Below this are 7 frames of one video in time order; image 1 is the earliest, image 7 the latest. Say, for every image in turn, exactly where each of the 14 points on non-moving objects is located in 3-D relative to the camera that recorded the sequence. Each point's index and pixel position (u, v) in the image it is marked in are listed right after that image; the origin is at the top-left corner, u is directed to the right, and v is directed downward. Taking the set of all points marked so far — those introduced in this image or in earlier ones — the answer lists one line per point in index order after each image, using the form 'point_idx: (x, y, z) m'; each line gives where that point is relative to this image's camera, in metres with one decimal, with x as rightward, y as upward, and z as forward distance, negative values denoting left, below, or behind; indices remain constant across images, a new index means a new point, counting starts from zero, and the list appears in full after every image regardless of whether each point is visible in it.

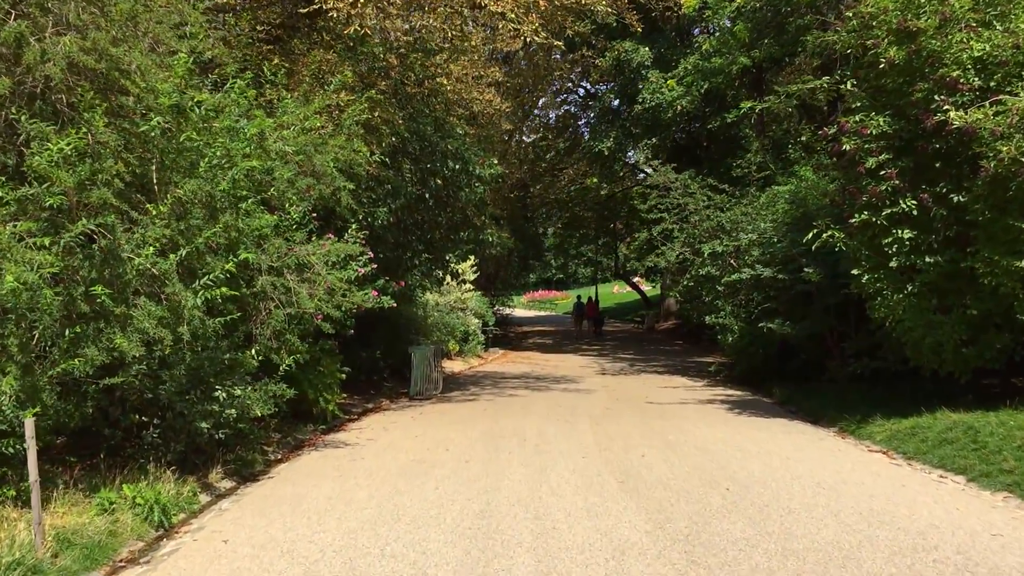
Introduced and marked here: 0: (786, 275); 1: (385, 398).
0: (+4.3, +0.2, +14.3) m
1: (-2.1, -1.8, +14.8) m
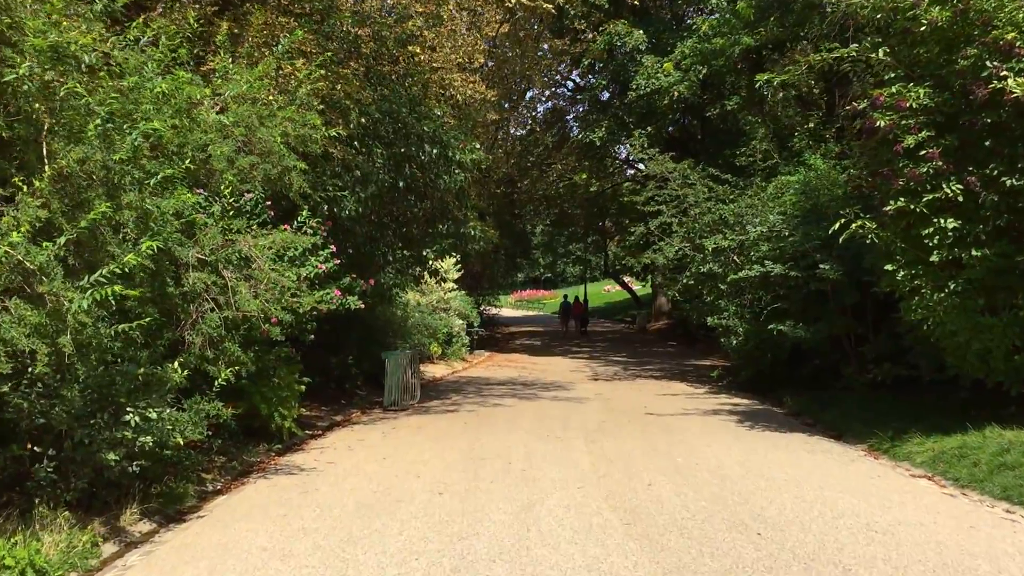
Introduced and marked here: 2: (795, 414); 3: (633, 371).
0: (+4.1, +0.2, +12.9) m
1: (-2.3, -1.8, +13.4) m
2: (+3.9, -1.7, +12.5) m
3: (+2.7, -1.8, +19.9) m
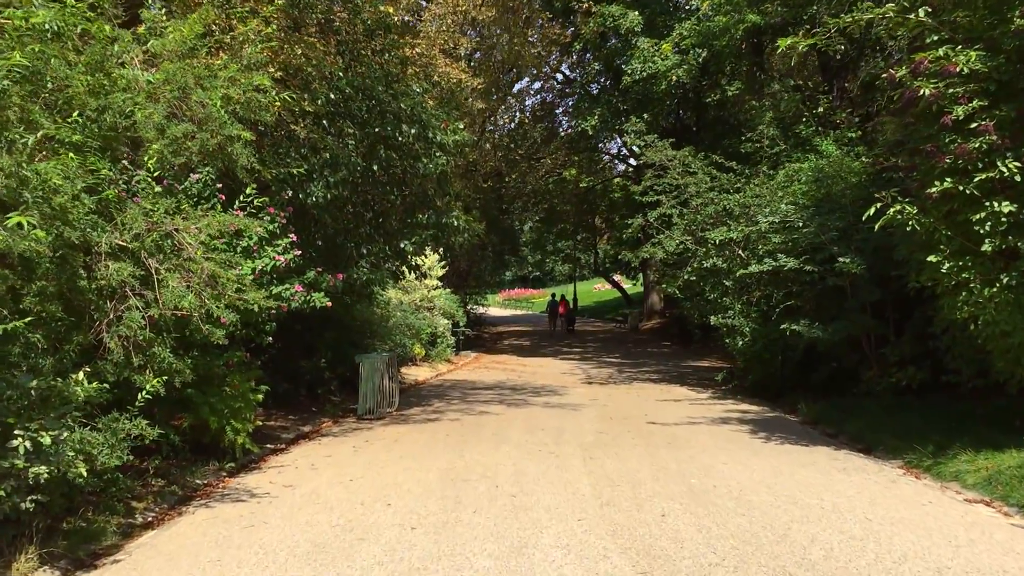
0: (+3.9, +0.3, +11.8) m
1: (-2.5, -1.7, +12.1) m
2: (+3.7, -1.7, +11.3) m
3: (+2.4, -1.8, +18.7) m
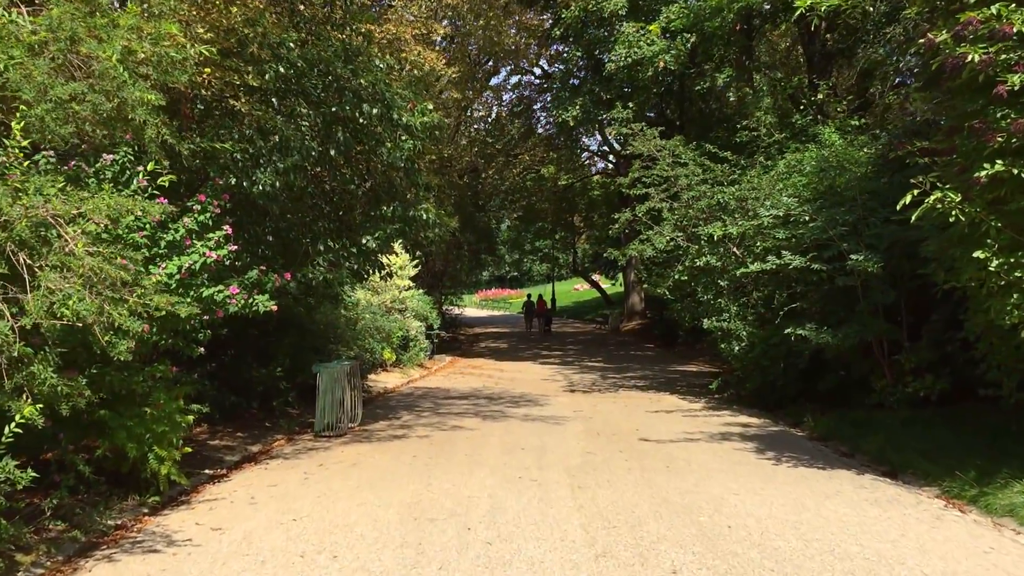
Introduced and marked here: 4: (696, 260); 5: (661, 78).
0: (+3.7, +0.3, +10.7) m
1: (-2.8, -1.8, +10.8) m
2: (+3.5, -1.7, +10.2) m
3: (+2.0, -1.8, +17.5) m
4: (+2.7, +0.4, +13.3) m
5: (+3.0, +4.3, +18.5) m
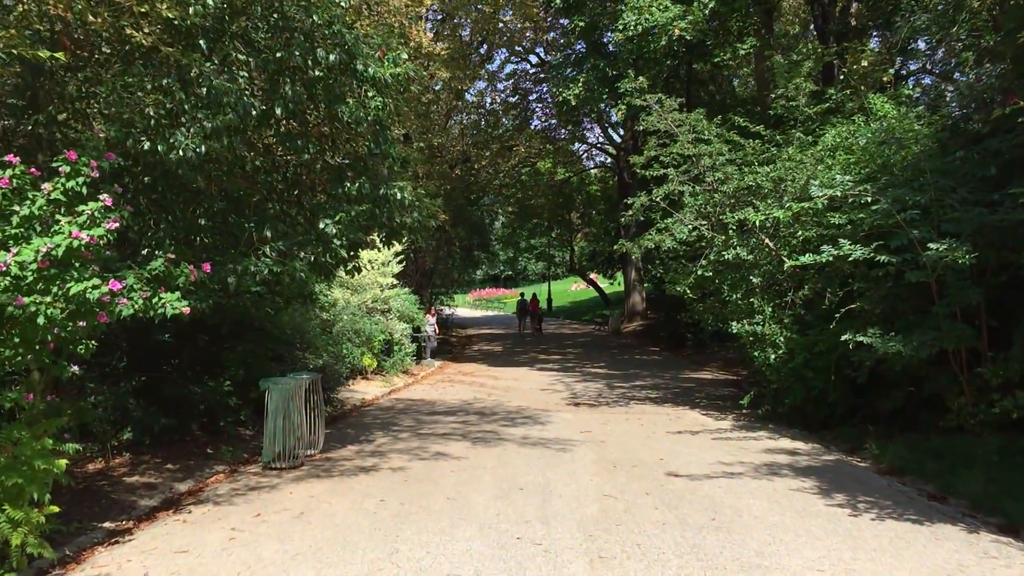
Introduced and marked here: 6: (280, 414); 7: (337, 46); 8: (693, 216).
0: (+3.6, +0.3, +8.7) m
1: (-2.8, -1.7, +8.8) m
2: (+3.4, -1.7, +8.2) m
3: (+1.9, -1.7, +15.5) m
4: (+2.7, +0.4, +11.3) m
5: (+2.9, +4.3, +16.4) m
6: (-2.2, -1.2, +8.8) m
7: (-1.5, +2.0, +7.6) m
8: (+2.4, +1.0, +12.0) m
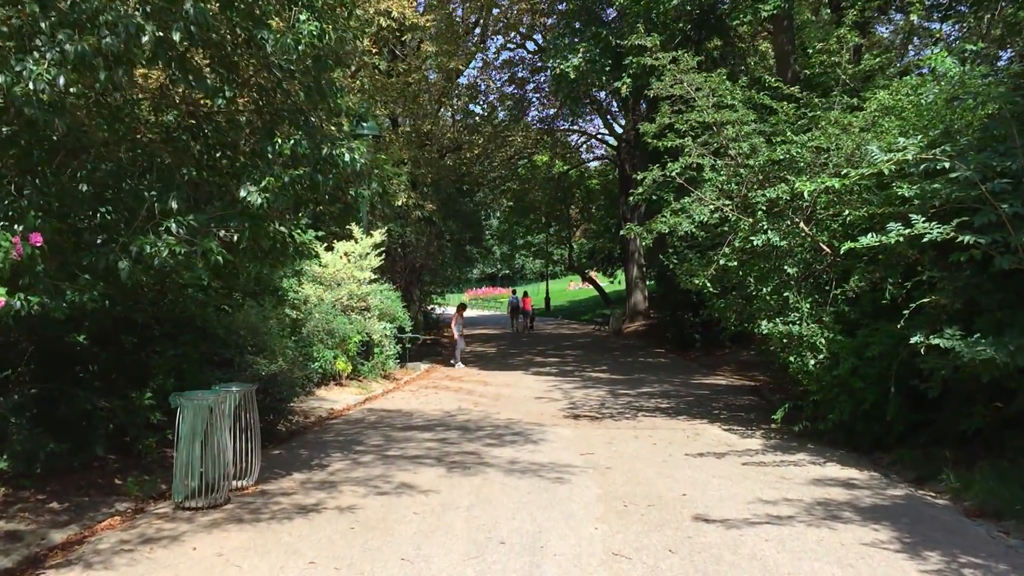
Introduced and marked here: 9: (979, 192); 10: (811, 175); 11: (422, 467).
0: (+3.5, +0.4, +6.8) m
1: (-2.9, -1.6, +6.9) m
2: (+3.3, -1.6, +6.3) m
3: (+1.7, -1.7, +13.7) m
4: (+2.5, +0.5, +9.5) m
5: (+2.8, +4.4, +14.6) m
6: (-2.3, -1.1, +6.9) m
7: (-1.6, +2.1, +5.8) m
8: (+2.3, +1.0, +10.1) m
9: (+3.6, +0.8, +7.0) m
10: (+3.0, +1.2, +9.2) m
11: (-0.8, -1.6, +8.2) m
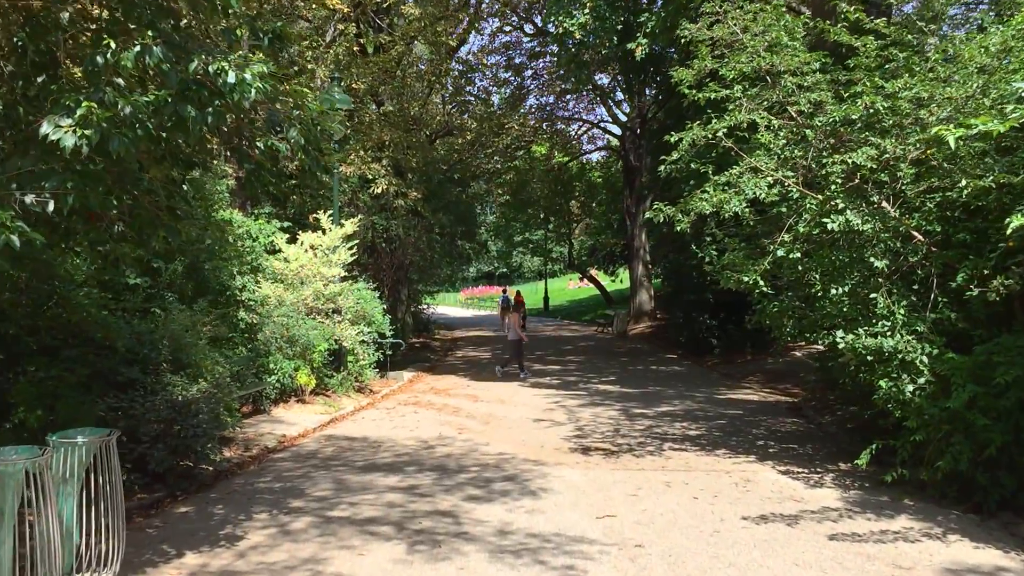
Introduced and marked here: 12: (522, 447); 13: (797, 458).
0: (+3.4, +0.4, +4.4) m
1: (-3.0, -1.6, +4.5) m
2: (+3.2, -1.6, +3.9) m
3: (+1.6, -1.6, +11.3) m
4: (+2.4, +0.5, +7.1) m
5: (+2.7, +4.4, +12.2) m
6: (-2.4, -1.1, +4.5) m
7: (-1.7, +2.1, +3.4) m
8: (+2.2, +1.0, +7.7) m
9: (+3.6, +0.8, +4.6) m
10: (+3.0, +1.2, +6.8) m
11: (-0.9, -1.6, +5.7) m
12: (+0.1, -1.6, +9.3) m
13: (+2.7, -1.6, +8.5) m
